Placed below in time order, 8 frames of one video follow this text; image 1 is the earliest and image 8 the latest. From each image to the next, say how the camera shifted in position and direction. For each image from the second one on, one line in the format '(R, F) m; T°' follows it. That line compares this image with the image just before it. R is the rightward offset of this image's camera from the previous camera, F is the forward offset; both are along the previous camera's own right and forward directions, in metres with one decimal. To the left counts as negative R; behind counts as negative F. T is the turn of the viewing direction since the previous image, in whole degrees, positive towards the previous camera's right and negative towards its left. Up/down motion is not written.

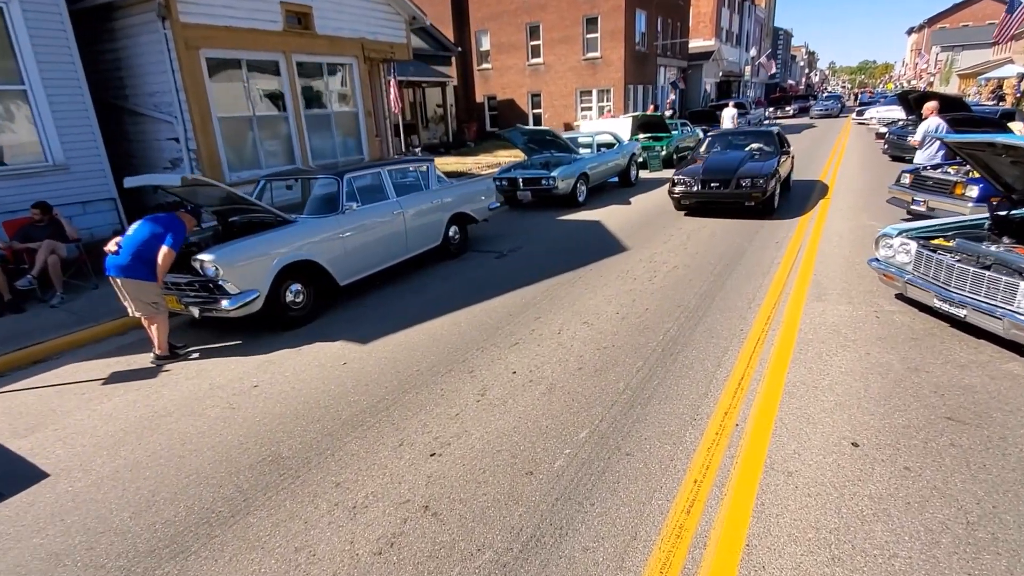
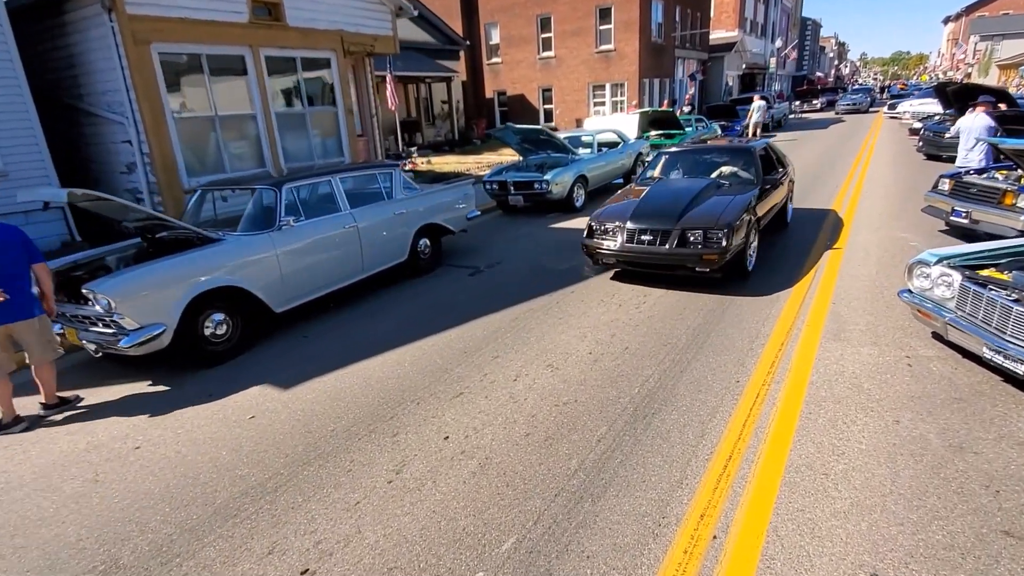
(+0.5, +0.9) m; -2°
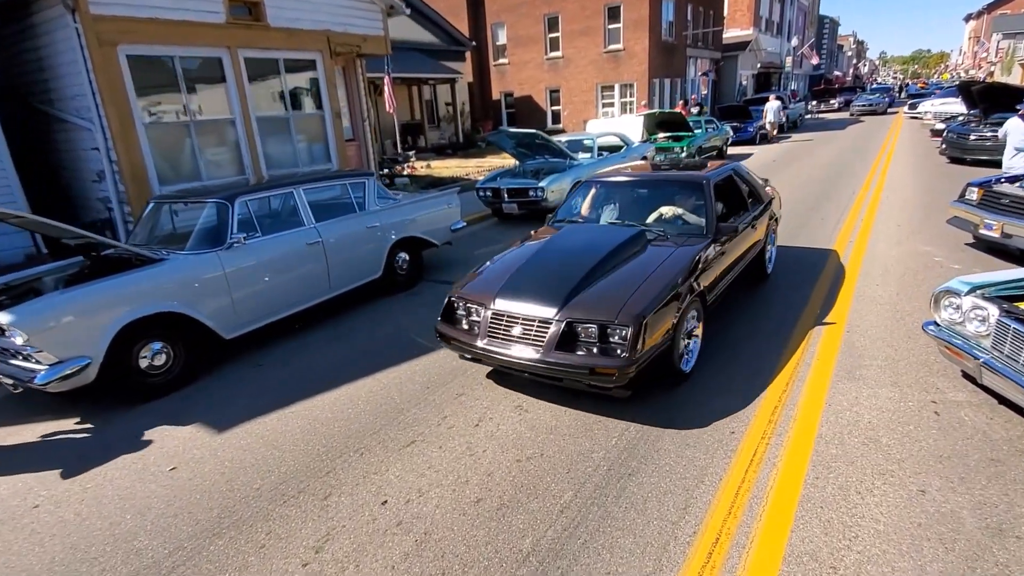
(+0.3, +0.5) m; -1°
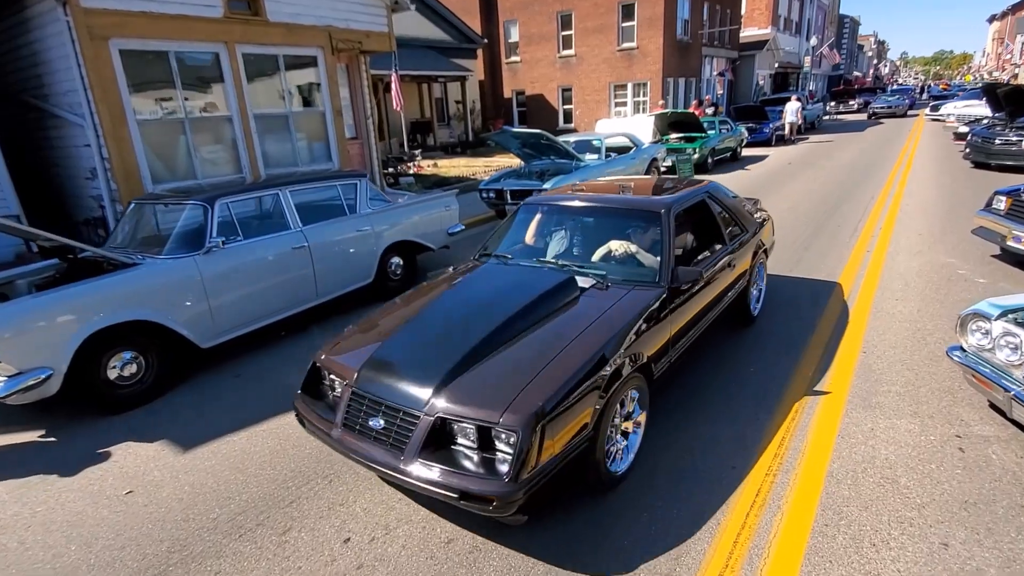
(+0.2, +0.3) m; -1°
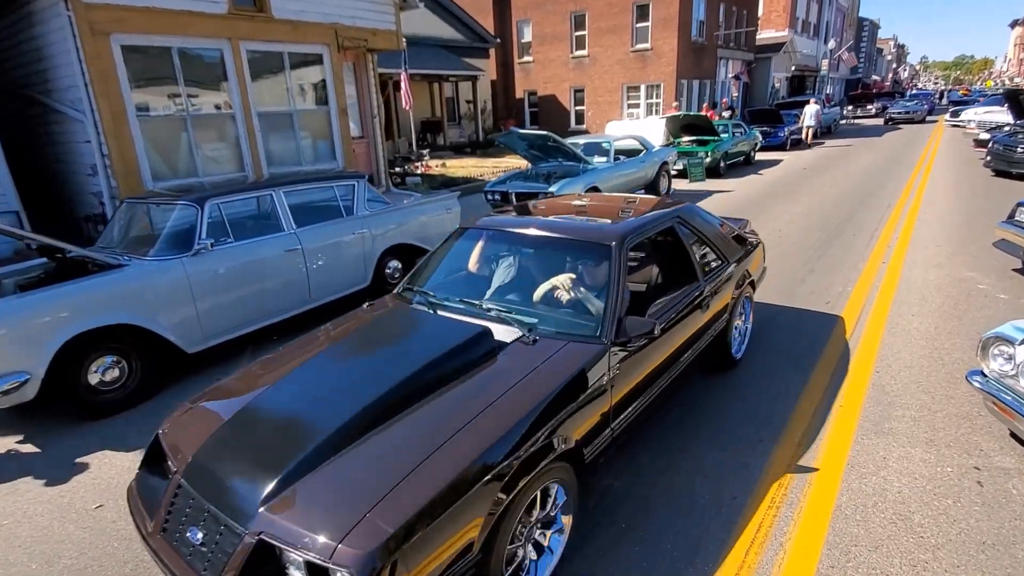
(+0.1, +0.2) m; -1°
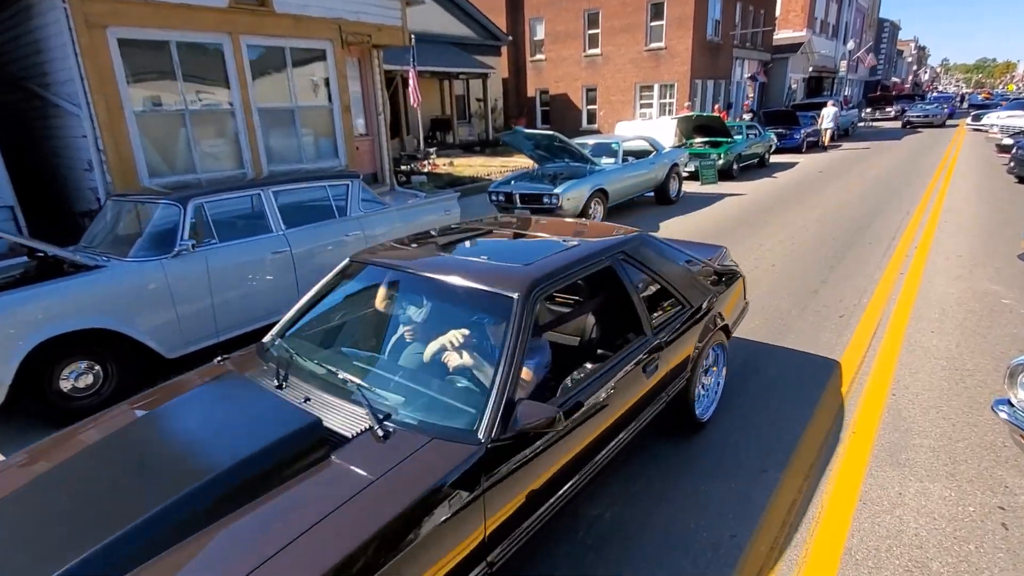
(+0.1, +0.2) m; -1°
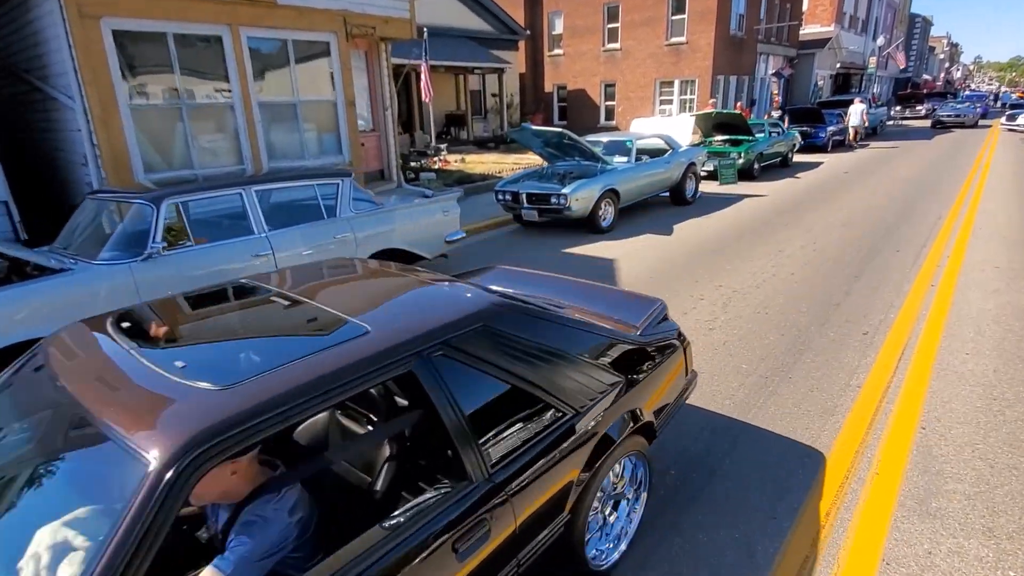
(+0.2, +0.3) m; -2°
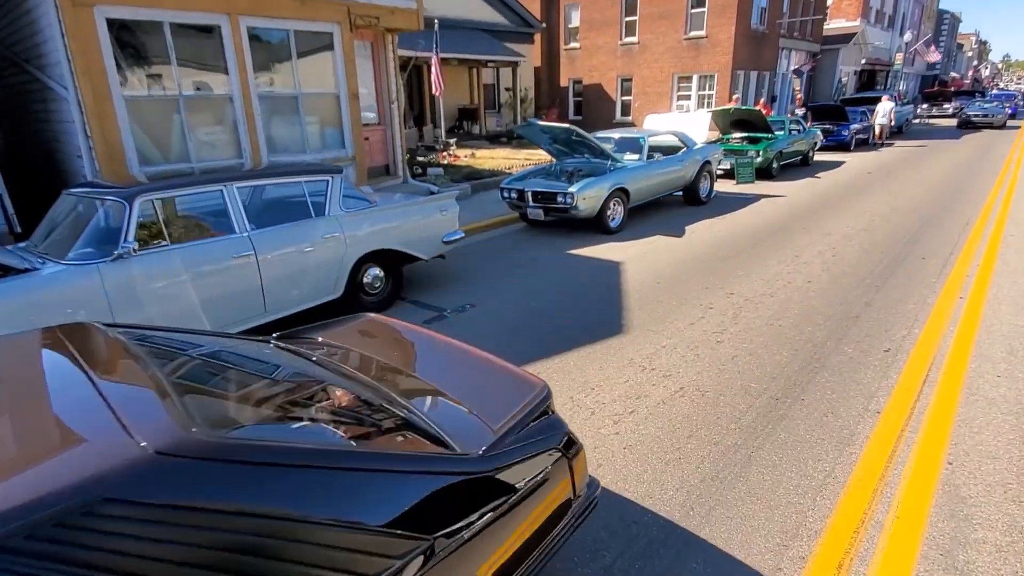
(+0.2, +0.3) m; -1°
